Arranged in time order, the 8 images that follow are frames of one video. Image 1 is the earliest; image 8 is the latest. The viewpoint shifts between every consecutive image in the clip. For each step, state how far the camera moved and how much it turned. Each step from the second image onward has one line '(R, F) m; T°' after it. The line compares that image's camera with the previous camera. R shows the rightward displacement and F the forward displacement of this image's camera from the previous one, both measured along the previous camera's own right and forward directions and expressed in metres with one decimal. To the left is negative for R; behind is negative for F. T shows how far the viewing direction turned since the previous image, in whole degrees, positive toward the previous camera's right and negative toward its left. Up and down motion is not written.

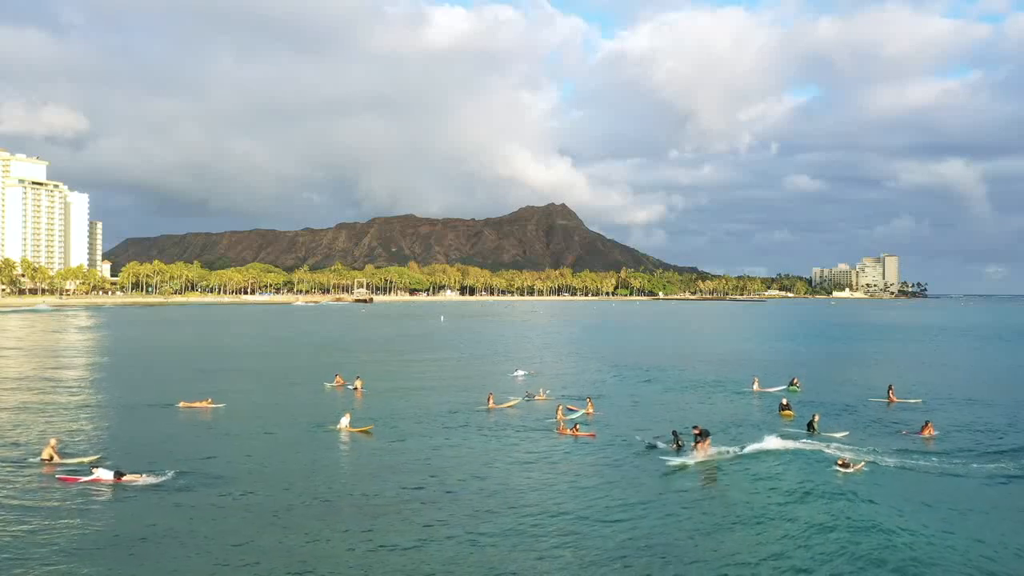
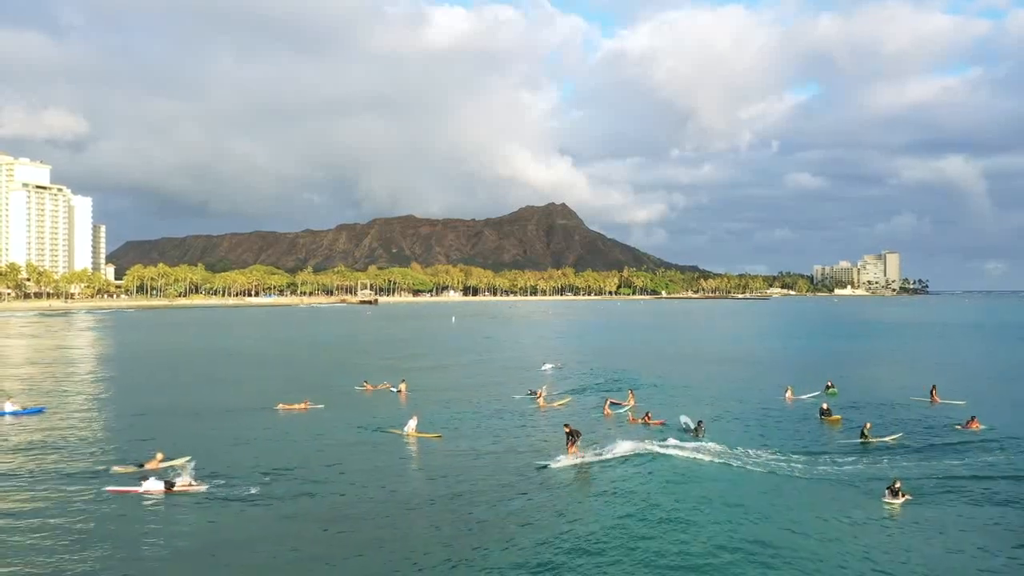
(-0.3, 0.0) m; 0°
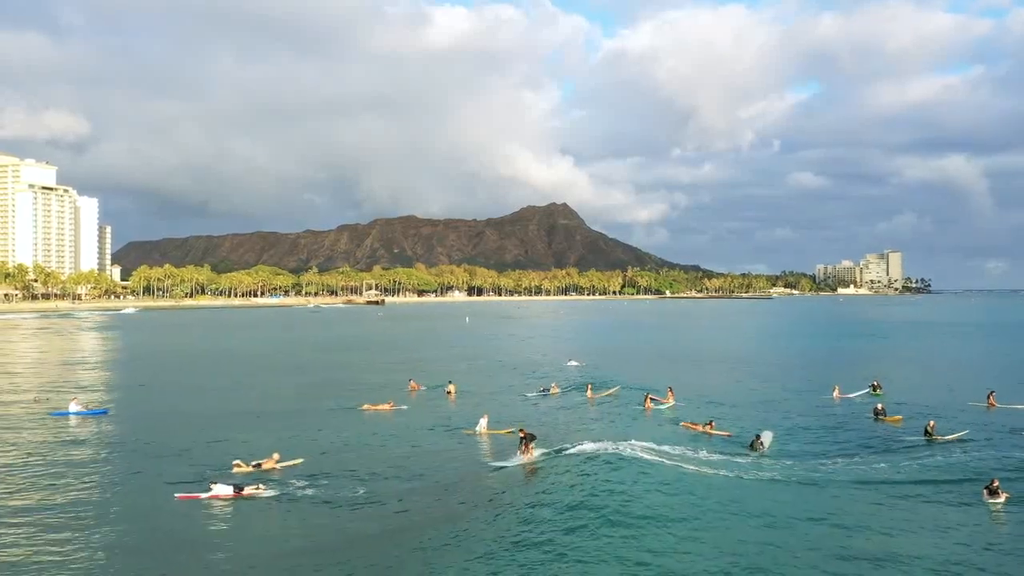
(-0.4, 0.0) m; 0°
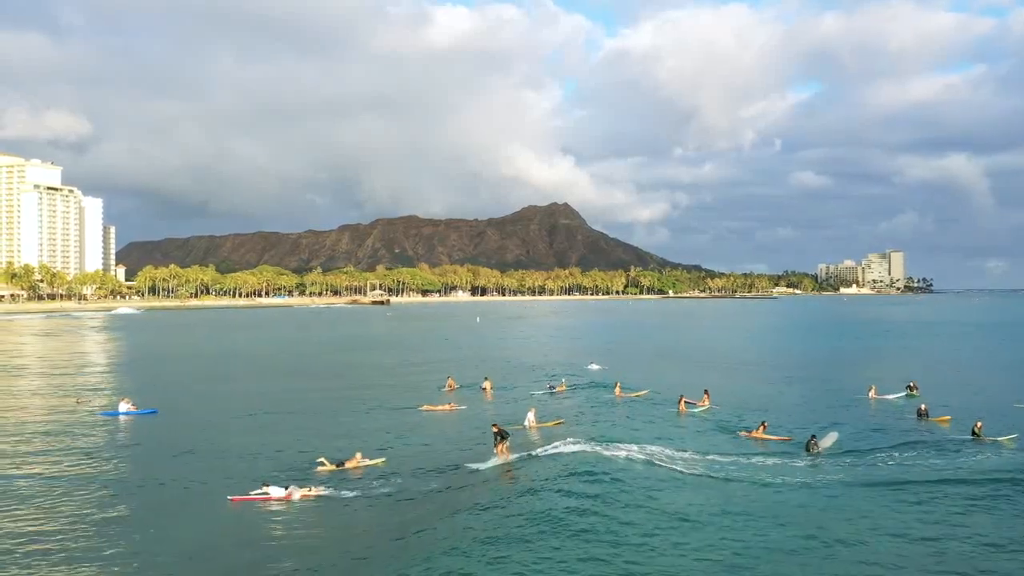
(-0.3, 0.0) m; 0°
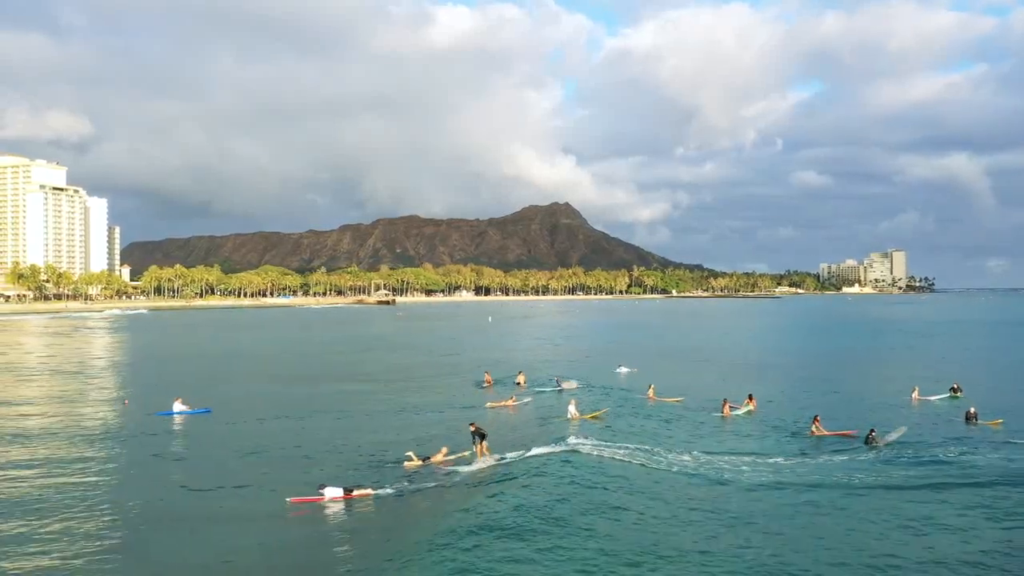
(-0.4, 0.0) m; 0°
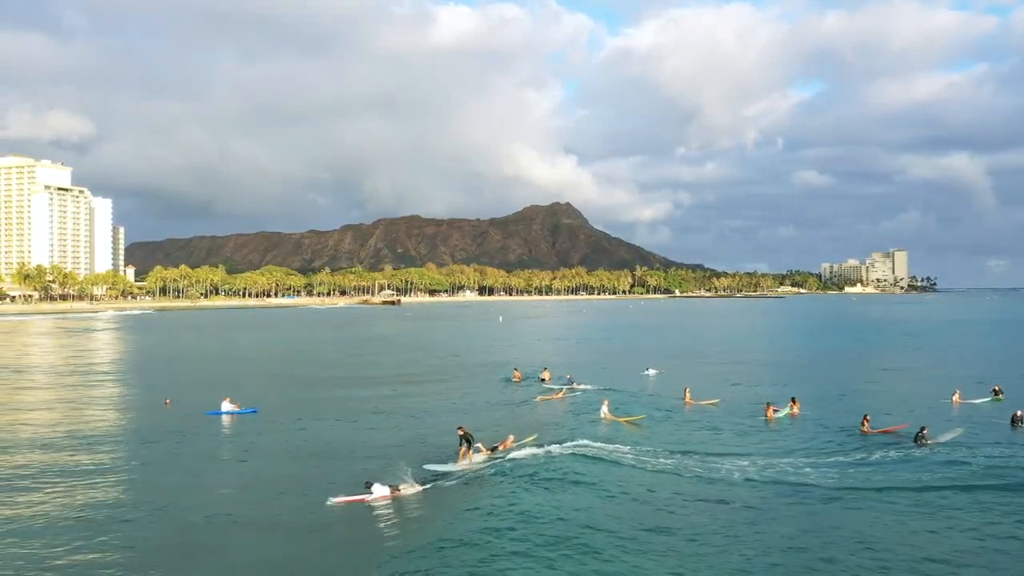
(-0.3, 0.0) m; 0°
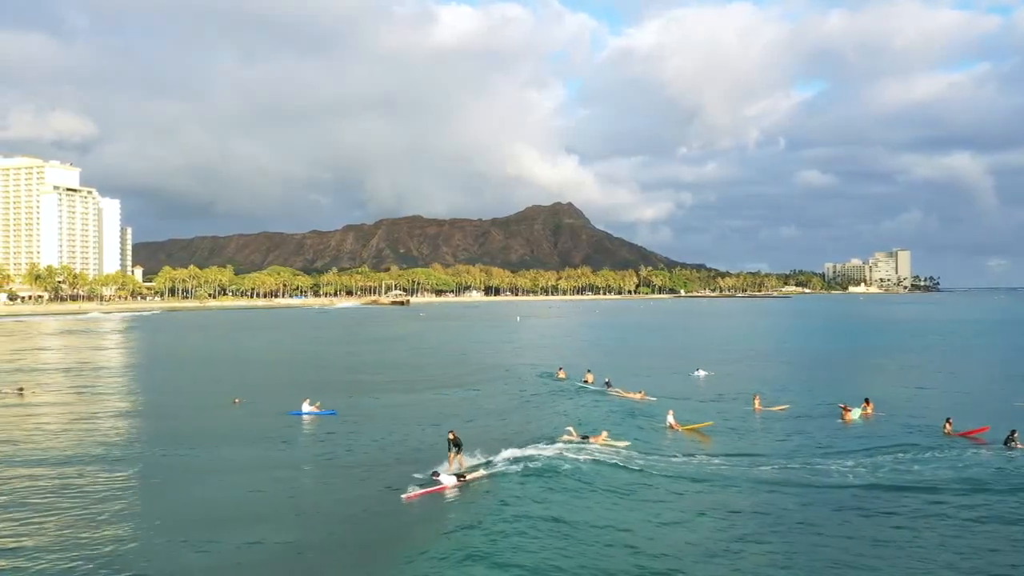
(-0.6, 0.0) m; 0°
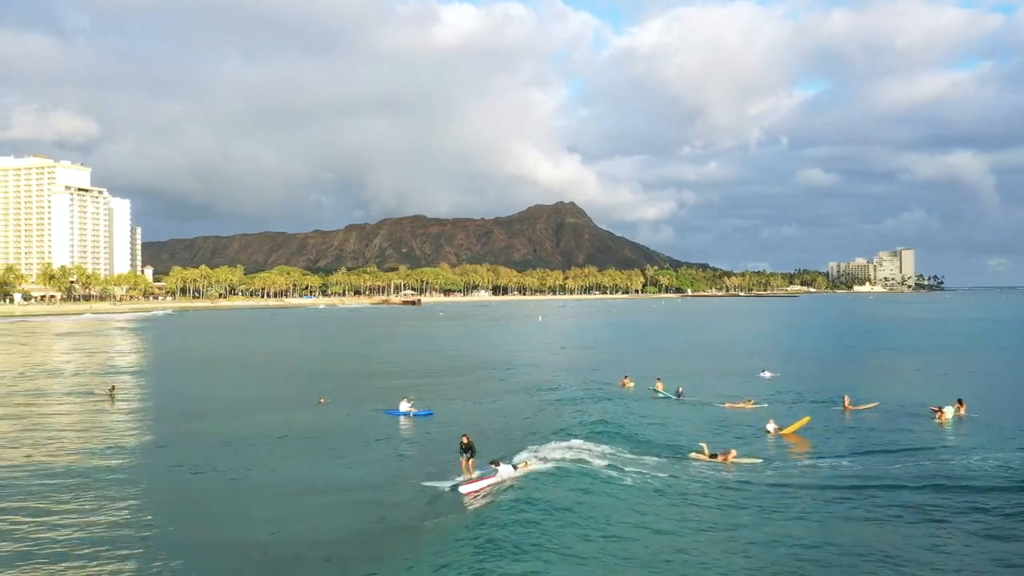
(-0.7, 0.0) m; 0°
